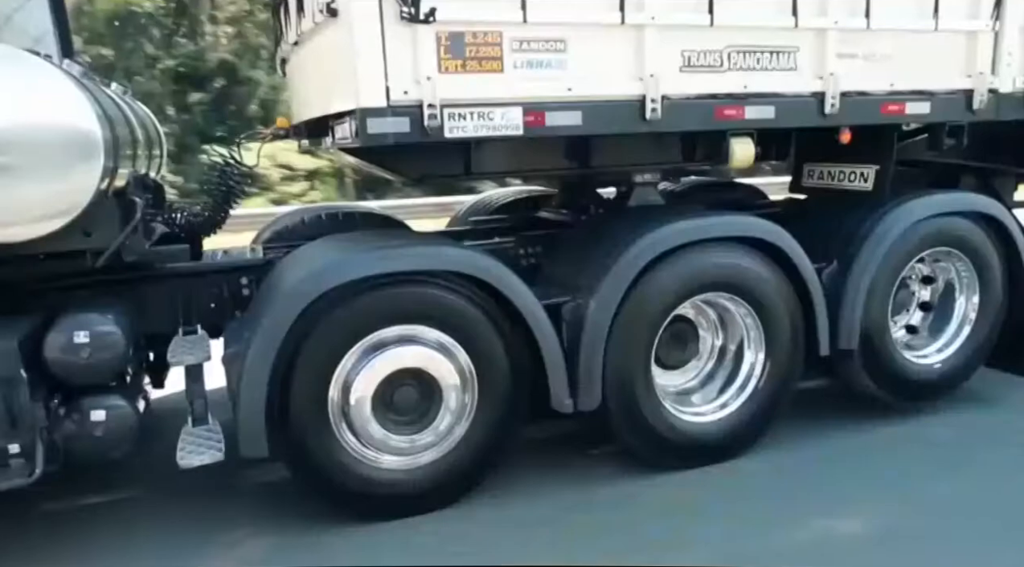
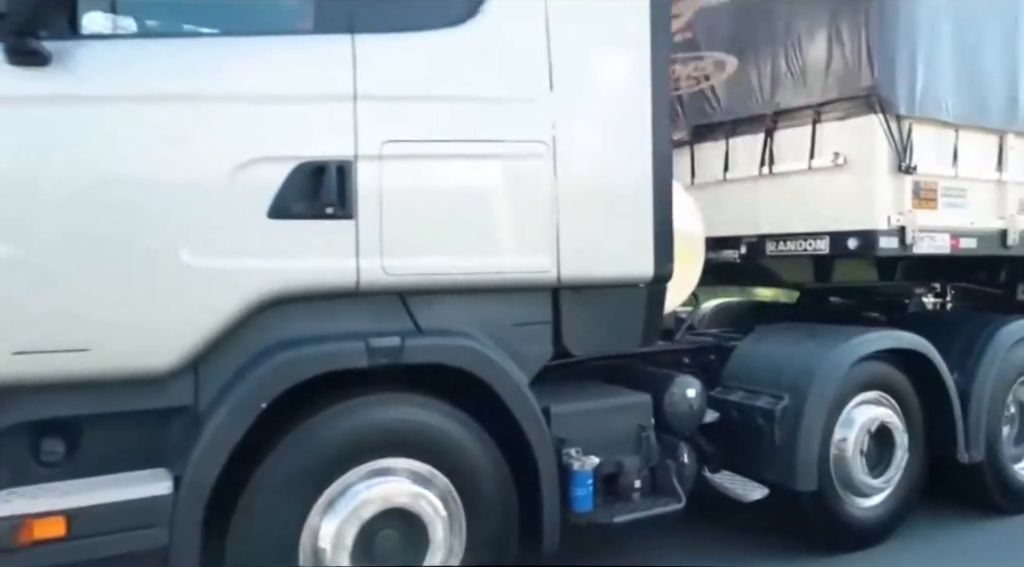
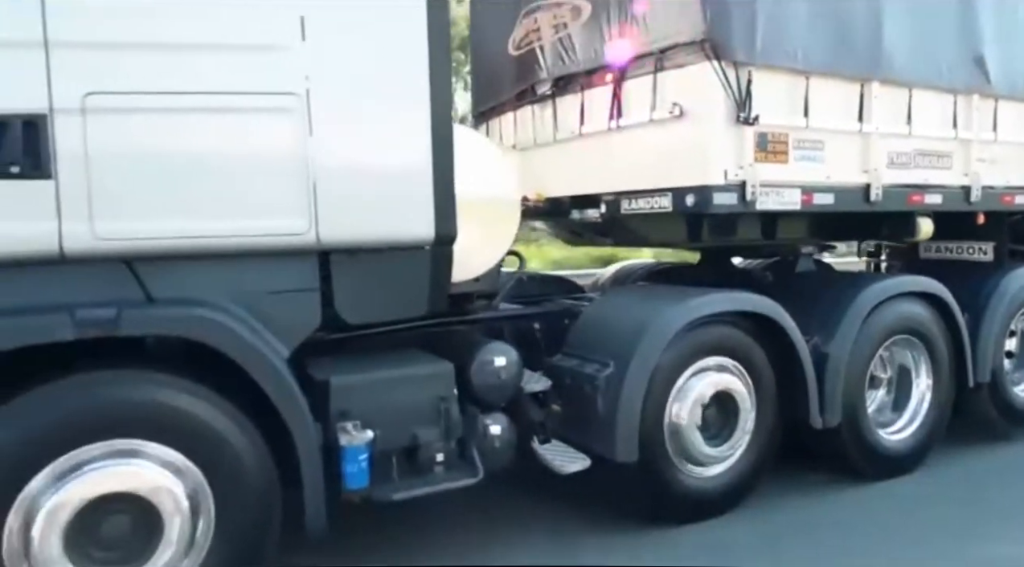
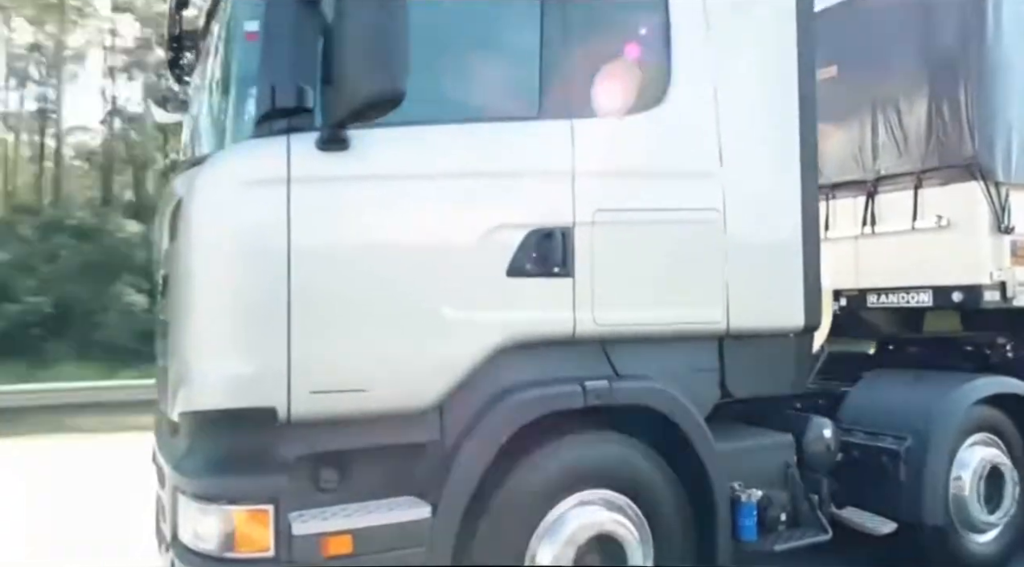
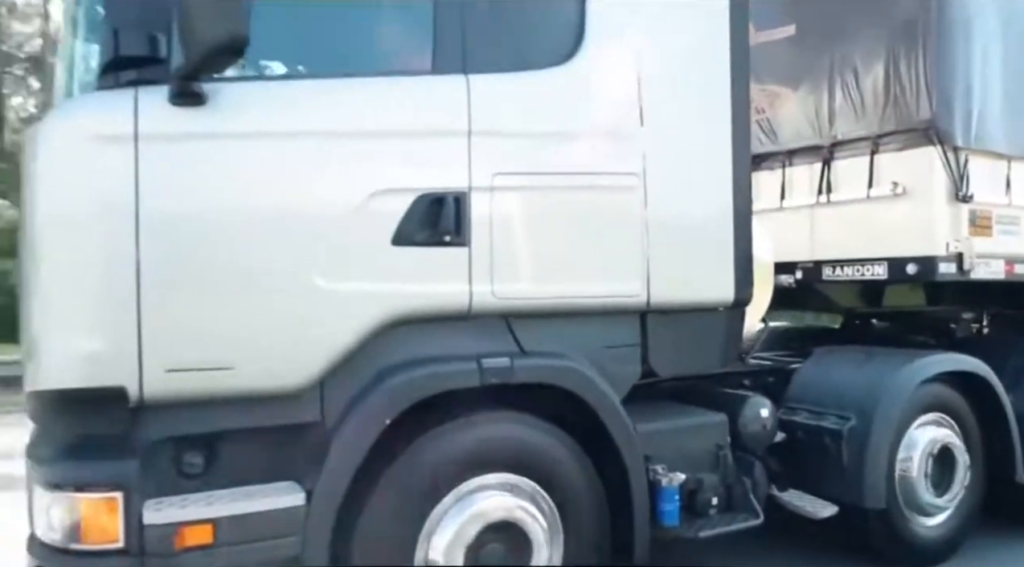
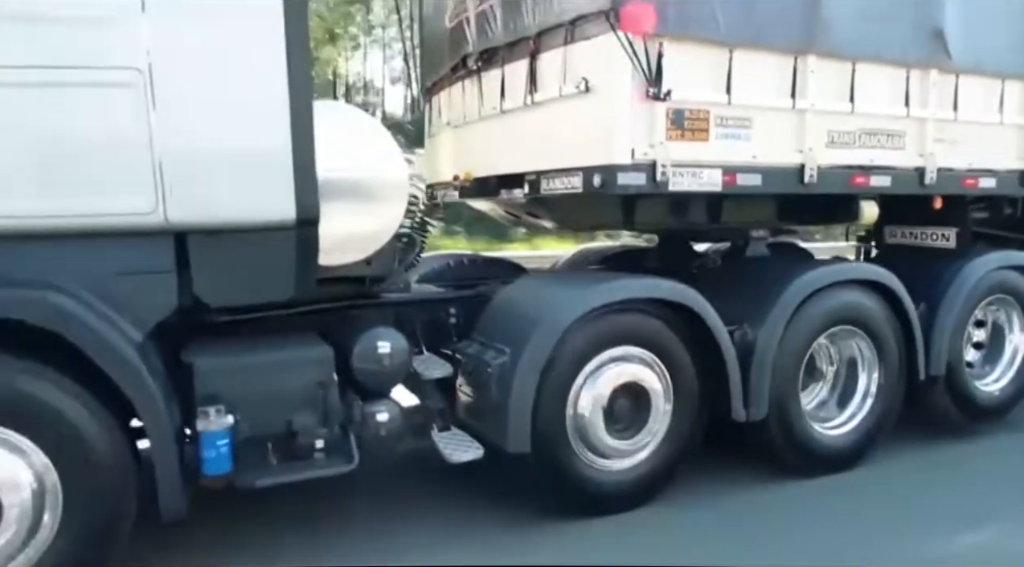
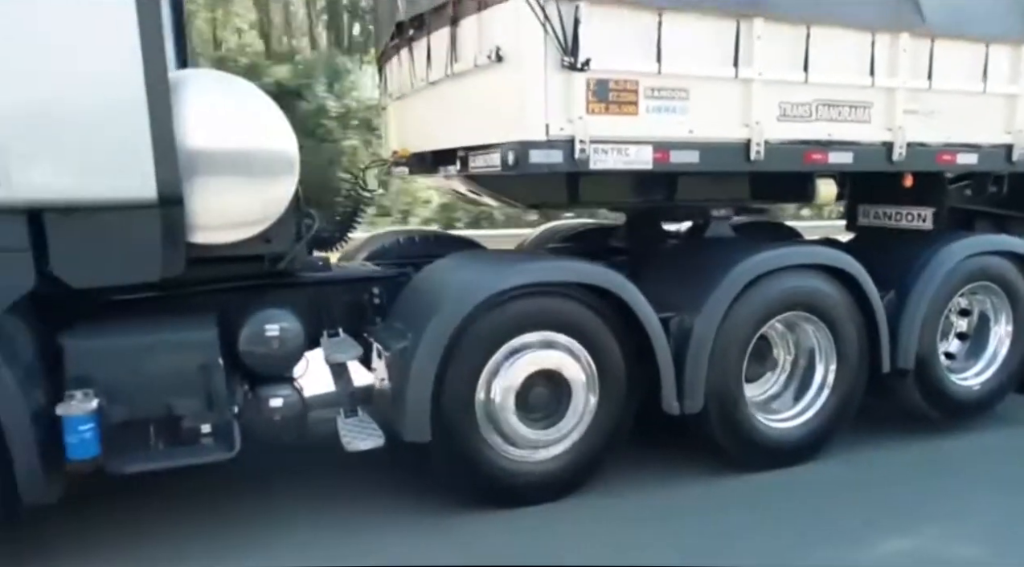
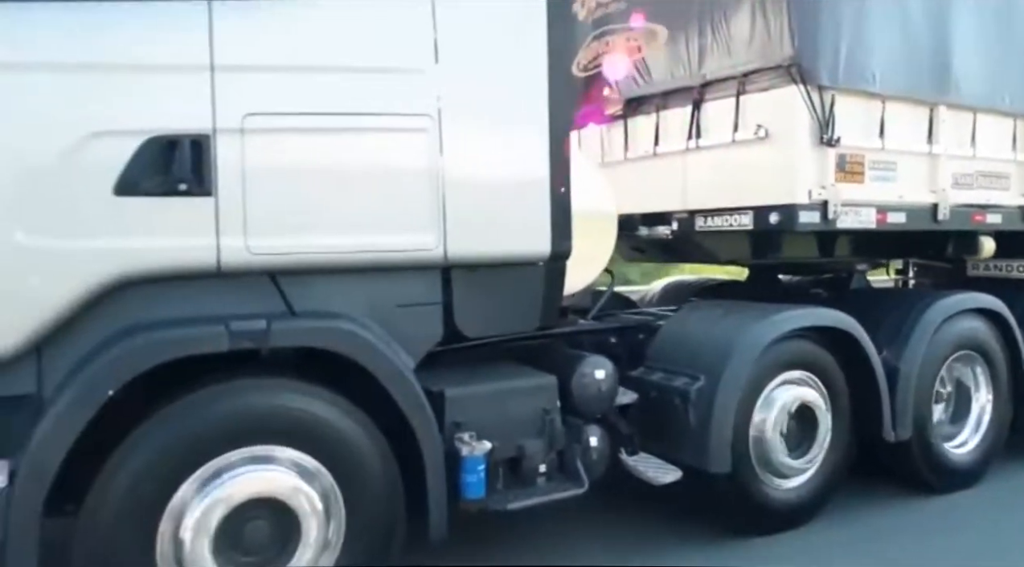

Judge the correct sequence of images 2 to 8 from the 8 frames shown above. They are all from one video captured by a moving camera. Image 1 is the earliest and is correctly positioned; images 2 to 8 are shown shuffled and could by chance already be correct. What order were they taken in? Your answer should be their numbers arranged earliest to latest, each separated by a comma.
7, 6, 3, 8, 2, 5, 4
